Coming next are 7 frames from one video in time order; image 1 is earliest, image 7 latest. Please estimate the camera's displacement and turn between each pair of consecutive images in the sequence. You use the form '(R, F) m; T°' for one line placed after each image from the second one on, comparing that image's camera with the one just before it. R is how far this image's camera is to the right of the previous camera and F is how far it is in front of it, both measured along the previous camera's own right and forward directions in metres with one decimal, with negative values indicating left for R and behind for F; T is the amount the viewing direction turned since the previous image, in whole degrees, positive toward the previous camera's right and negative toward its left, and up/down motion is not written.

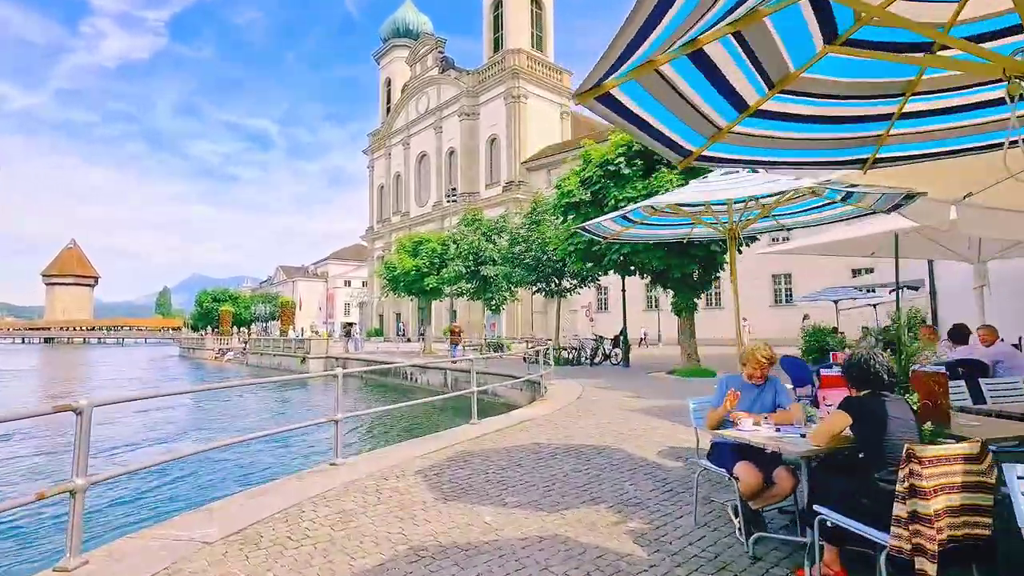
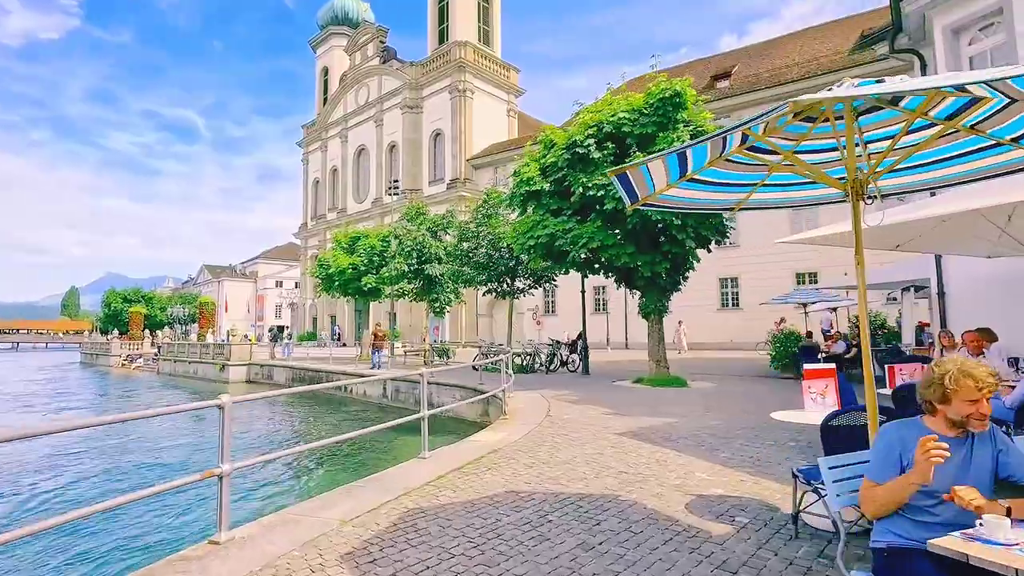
(-0.3, +2.0) m; +6°
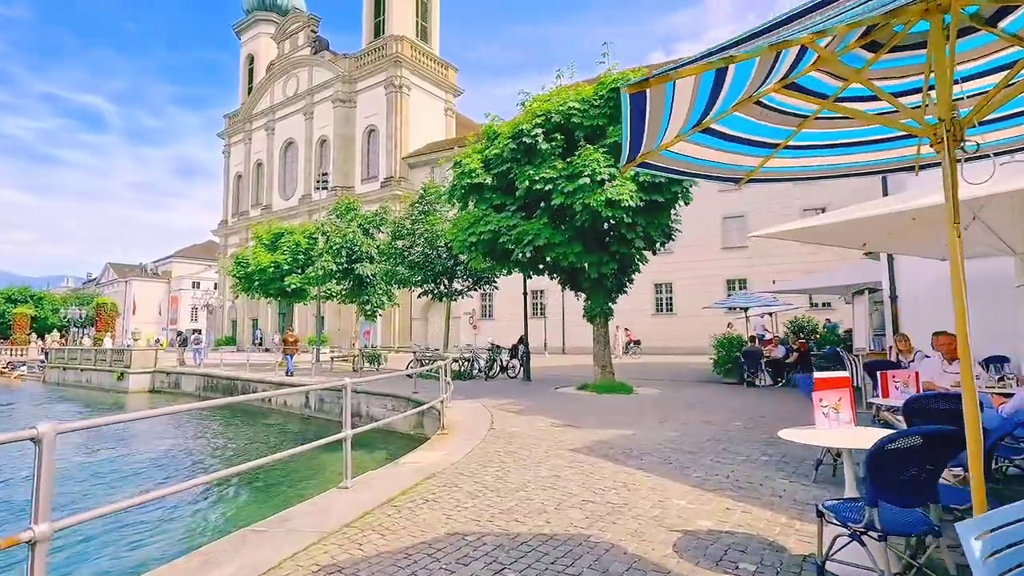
(-0.1, +1.0) m; +7°
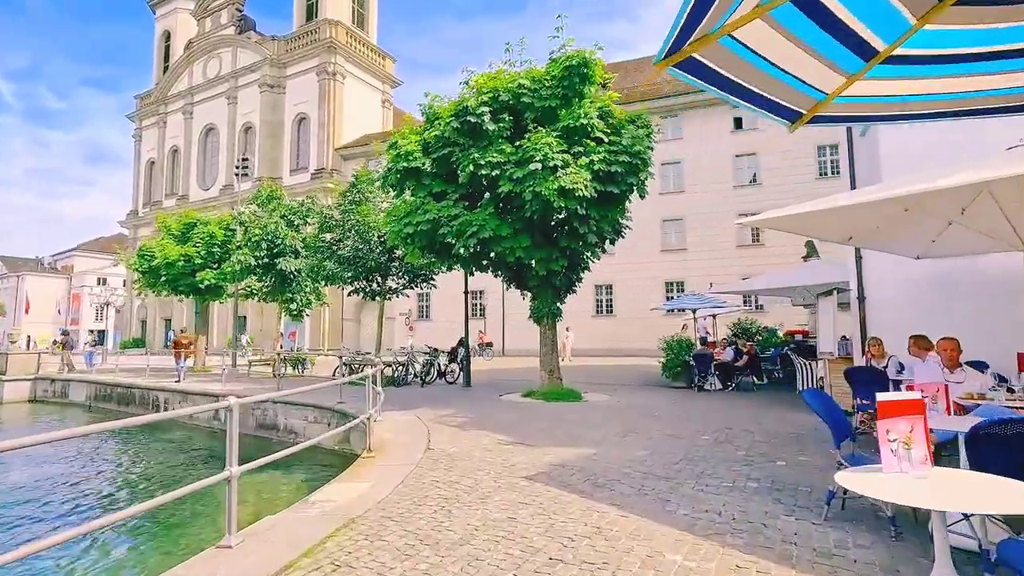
(-0.1, +1.3) m; +7°
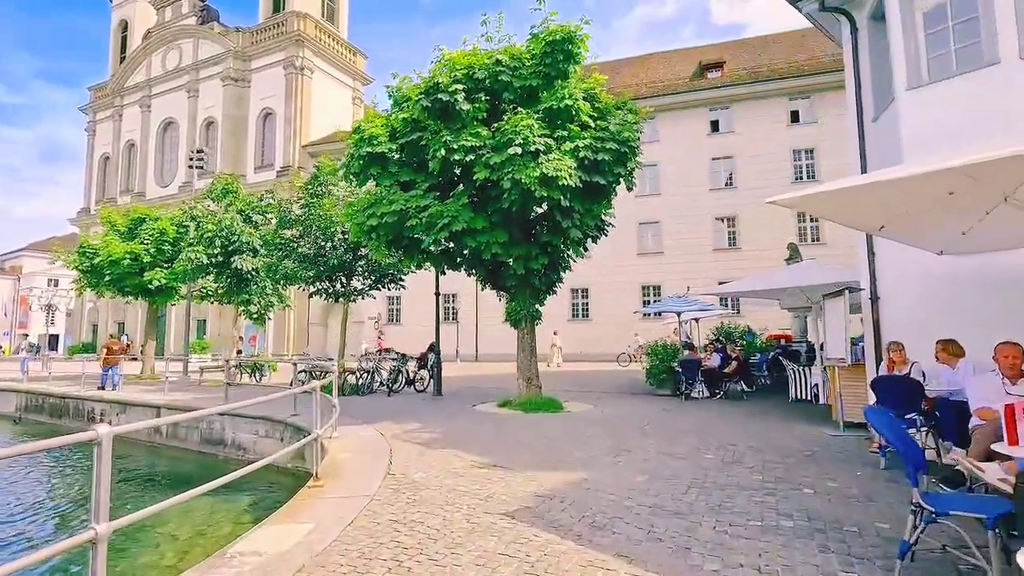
(0.0, +1.1) m; +3°
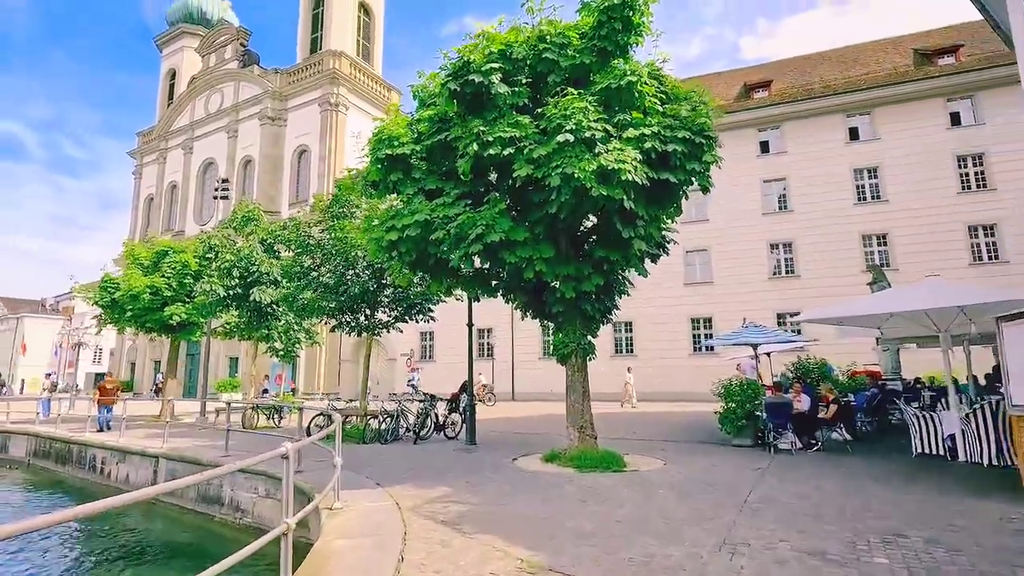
(-0.2, +2.0) m; -4°
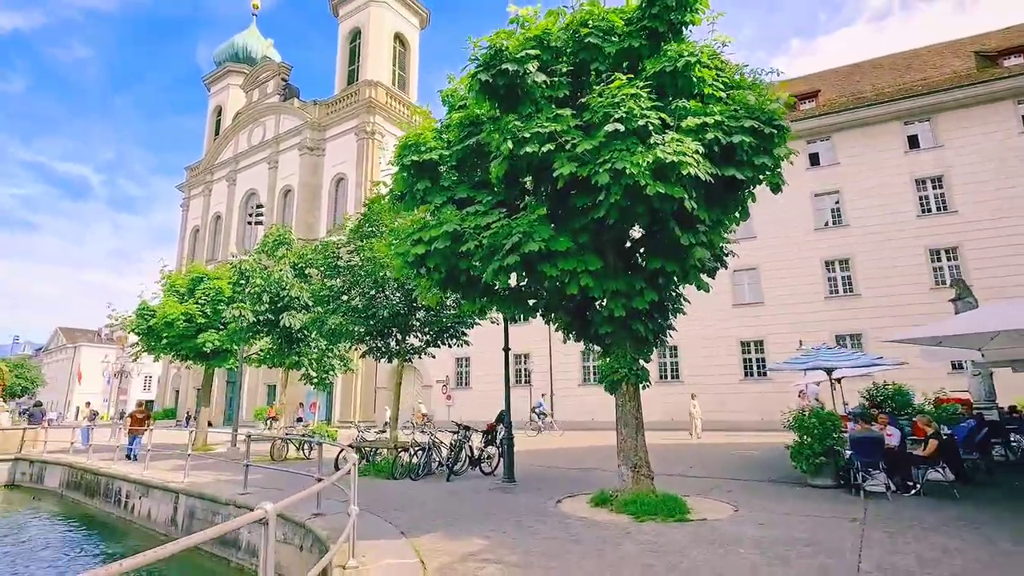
(-0.1, +1.1) m; -4°
